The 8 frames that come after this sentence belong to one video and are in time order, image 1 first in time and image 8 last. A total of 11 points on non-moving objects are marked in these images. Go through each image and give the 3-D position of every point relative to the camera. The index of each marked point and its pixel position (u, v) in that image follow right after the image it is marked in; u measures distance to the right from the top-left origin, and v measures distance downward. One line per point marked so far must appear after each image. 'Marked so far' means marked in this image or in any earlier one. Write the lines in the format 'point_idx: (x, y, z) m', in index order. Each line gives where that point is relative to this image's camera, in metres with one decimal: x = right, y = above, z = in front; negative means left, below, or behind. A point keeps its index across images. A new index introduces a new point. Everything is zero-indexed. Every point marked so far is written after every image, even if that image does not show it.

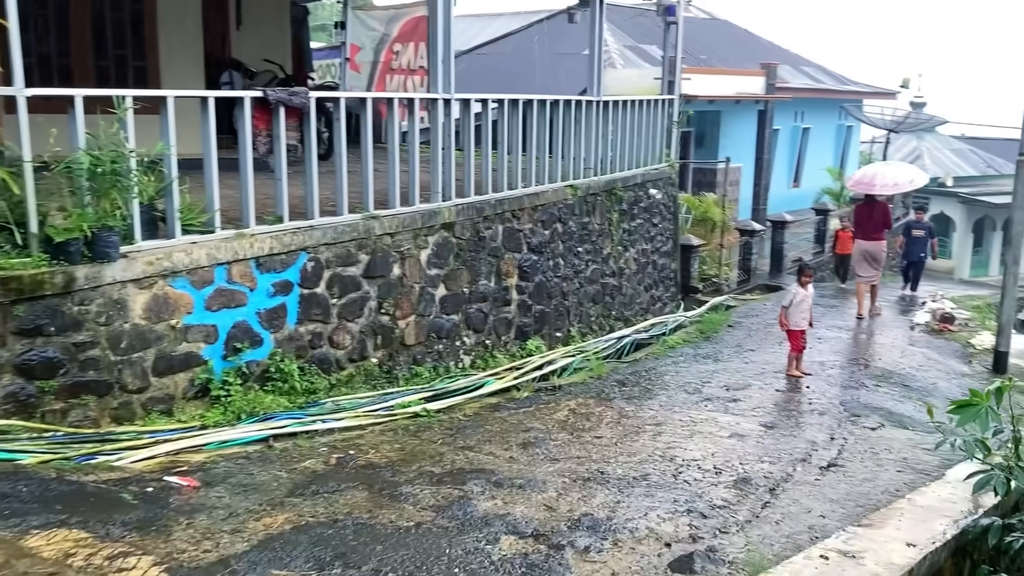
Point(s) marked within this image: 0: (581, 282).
0: (+0.7, 0.0, +9.0) m
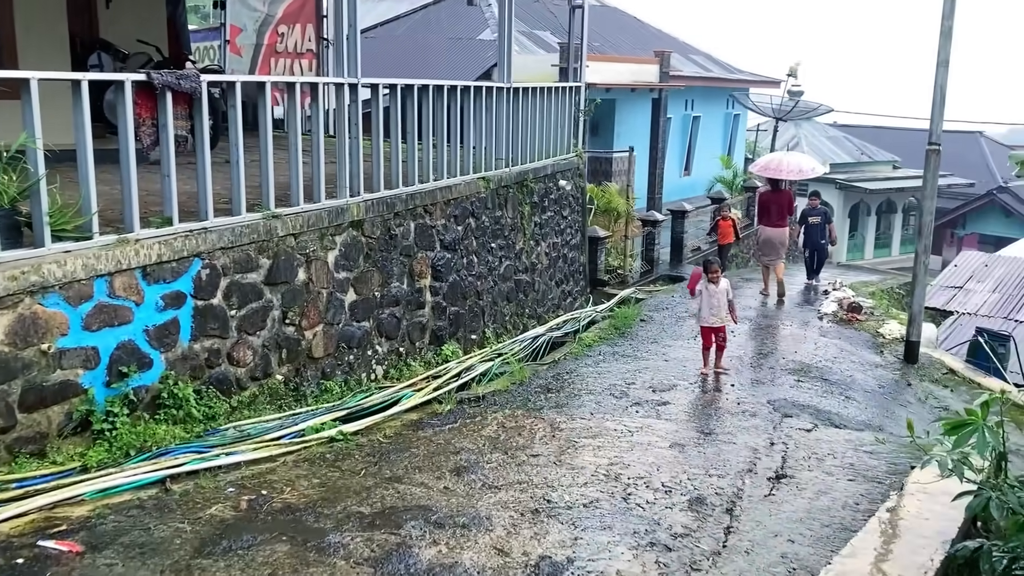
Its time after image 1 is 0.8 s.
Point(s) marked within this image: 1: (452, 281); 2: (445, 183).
0: (-0.2, +0.1, +8.5) m
1: (-0.5, +0.1, +7.7) m
2: (-0.5, +0.8, +7.5) m
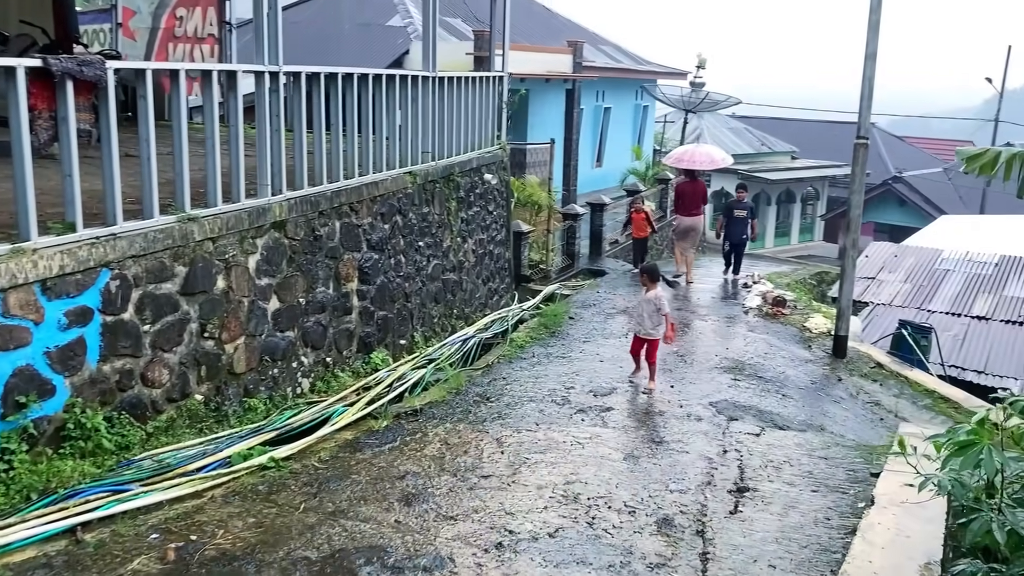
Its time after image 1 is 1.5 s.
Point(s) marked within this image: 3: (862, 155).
0: (-0.8, +0.1, +8.1) m
1: (-1.0, 0.0, +7.2) m
2: (-1.0, +0.8, +7.1) m
3: (+3.3, +1.2, +8.9) m
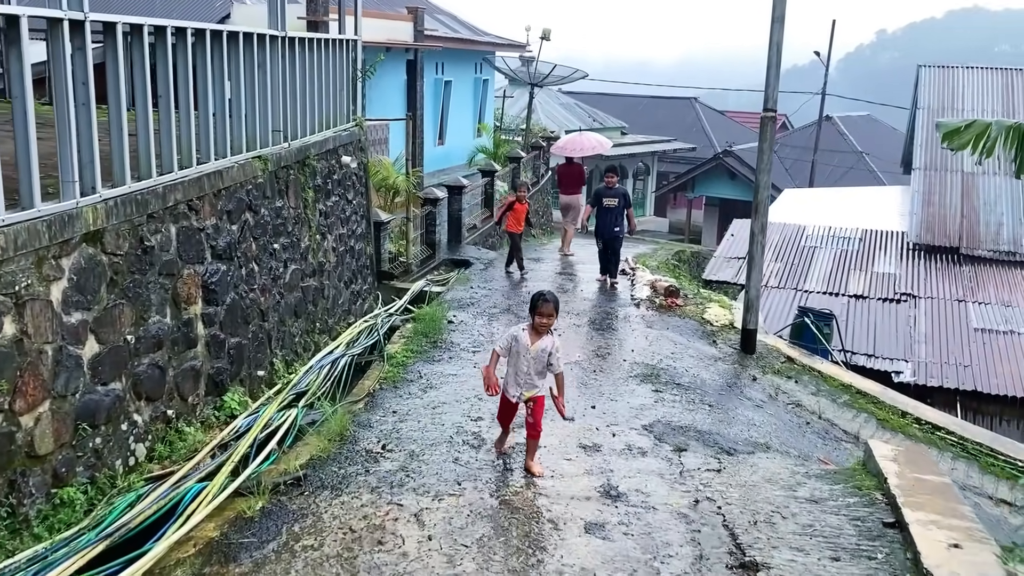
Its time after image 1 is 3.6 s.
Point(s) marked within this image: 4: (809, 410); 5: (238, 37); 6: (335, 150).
0: (-1.6, 0.0, +6.5) m
1: (-1.7, -0.1, +5.6) m
2: (-1.7, +0.7, +5.4) m
3: (+2.2, +1.3, +8.1) m
4: (+2.4, -1.0, +7.7) m
5: (-1.7, +1.6, +5.9) m
6: (-1.5, +1.2, +7.9) m
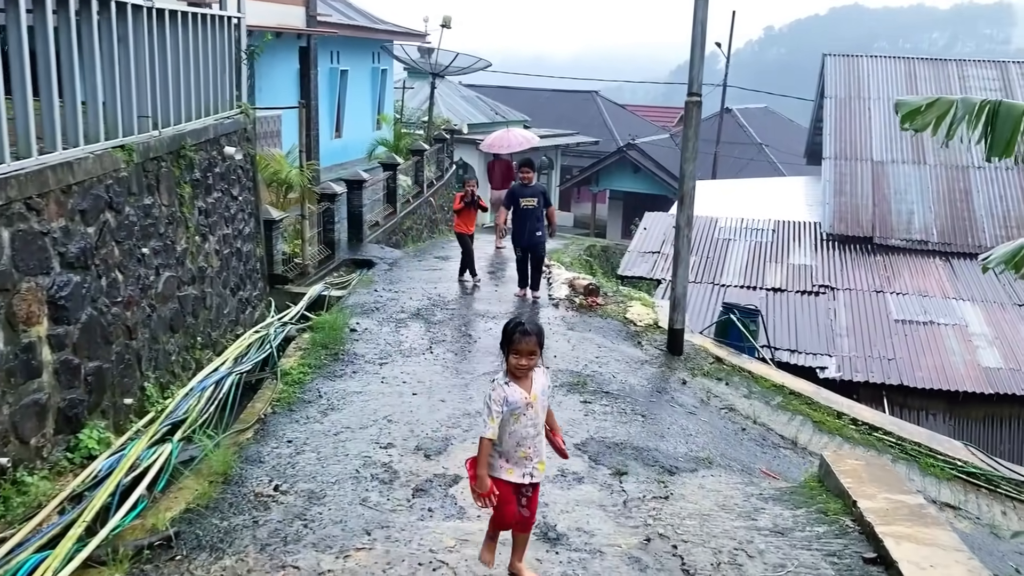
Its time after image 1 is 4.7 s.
0: (-2.1, -0.1, +5.6) m
1: (-2.1, -0.2, +4.7) m
2: (-2.1, +0.6, +4.5) m
3: (+1.4, +1.4, +7.5) m
4: (+1.7, -1.0, +7.2) m
5: (-2.2, +1.5, +5.0) m
6: (-2.2, +1.1, +7.0) m
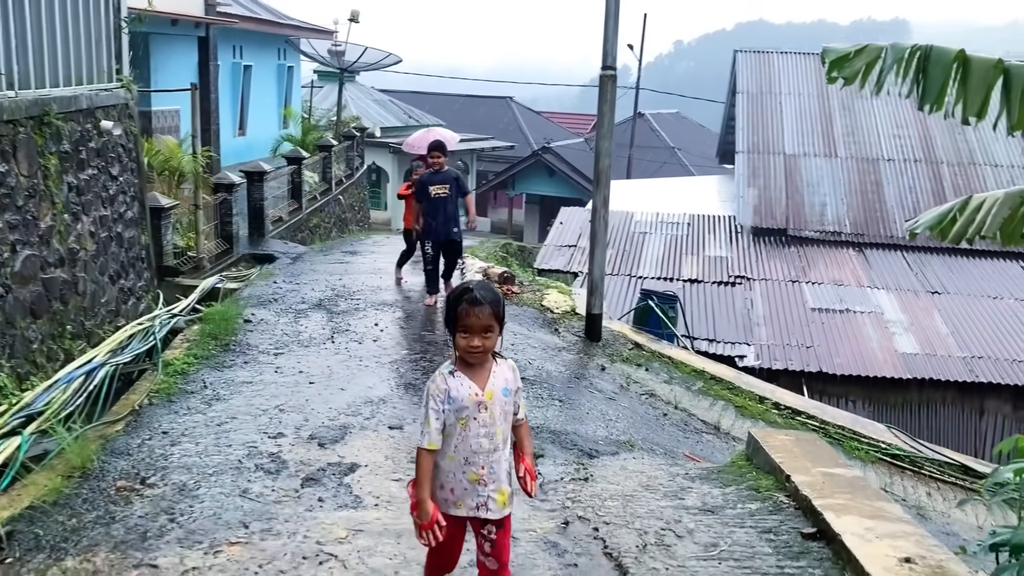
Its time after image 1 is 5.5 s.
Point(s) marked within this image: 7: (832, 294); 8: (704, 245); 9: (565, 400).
0: (-2.6, 0.0, +4.9) m
1: (-2.5, 0.0, +4.0) m
2: (-2.6, +0.7, +3.9) m
3: (+0.7, +1.5, +7.2) m
4: (+1.1, -0.8, +6.8) m
5: (-2.7, +1.6, +4.3) m
6: (-2.8, +1.2, +6.4) m
7: (+3.7, -0.1, +11.1) m
8: (+2.5, +0.6, +12.6) m
9: (+0.3, -0.7, +6.0) m
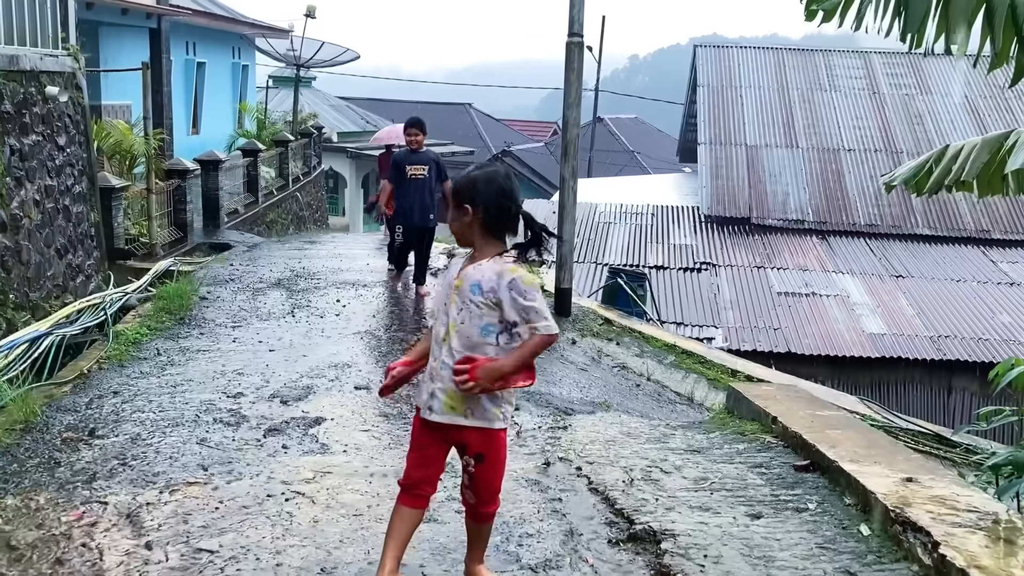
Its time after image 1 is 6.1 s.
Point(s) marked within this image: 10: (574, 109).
0: (-2.8, +0.2, +4.6) m
1: (-2.6, +0.2, +3.7) m
2: (-2.7, +1.0, +3.6) m
3: (+0.5, +1.7, +7.1) m
4: (+0.9, -0.6, +6.7) m
5: (-2.8, +1.8, +4.0) m
6: (-3.1, +1.4, +6.1) m
7: (+3.3, +0.1, +11.1) m
8: (+2.1, +0.7, +12.5) m
9: (+0.2, -0.5, +5.9) m
10: (+0.5, +1.3, +7.1) m
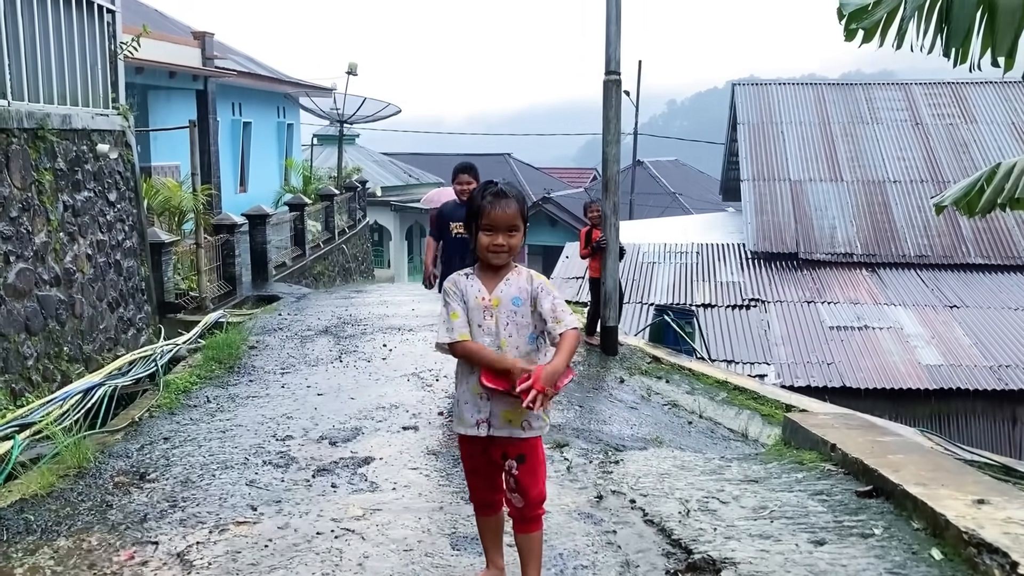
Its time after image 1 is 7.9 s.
0: (-2.6, 0.0, +4.7) m
1: (-2.4, 0.0, +3.8) m
2: (-2.5, +0.8, +3.7) m
3: (+0.8, +1.4, +7.1) m
4: (+1.2, -0.8, +6.5) m
5: (-2.7, +1.6, +4.2) m
6: (-2.8, +1.0, +6.3) m
7: (+3.9, -0.3, +10.9) m
8: (+2.6, +0.2, +12.4) m
9: (+0.5, -0.7, +5.8) m
10: (+0.8, +1.1, +7.1) m
